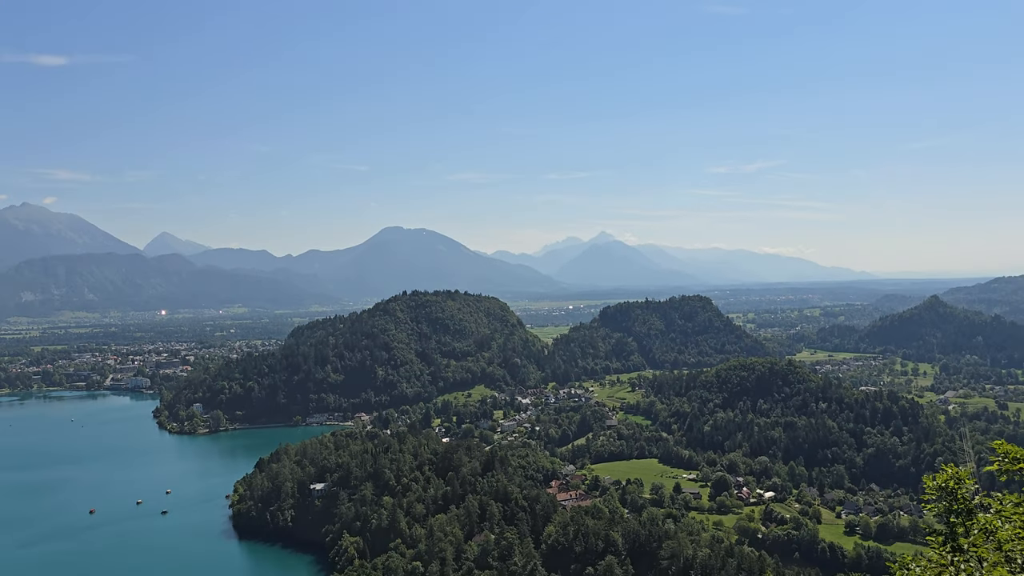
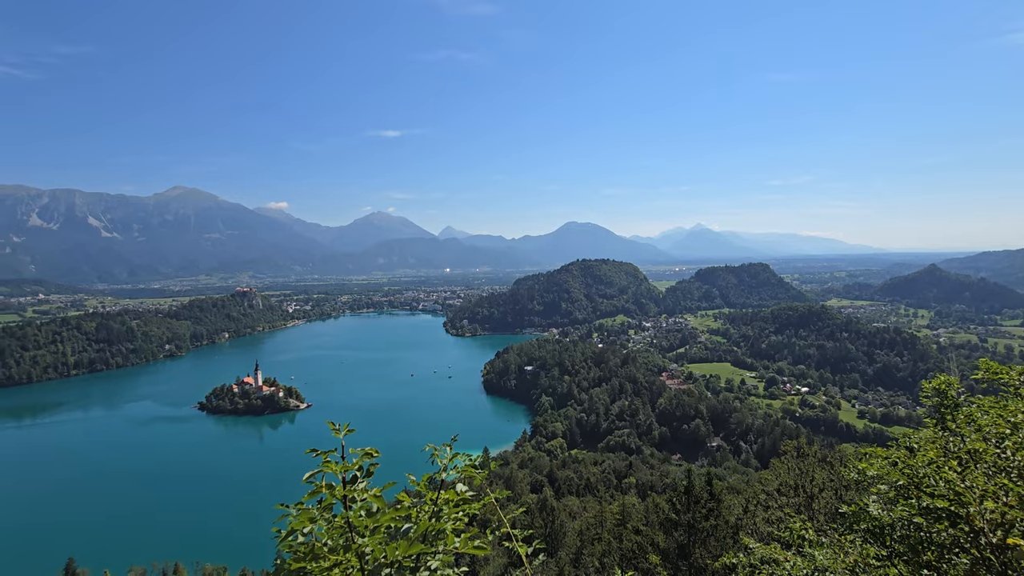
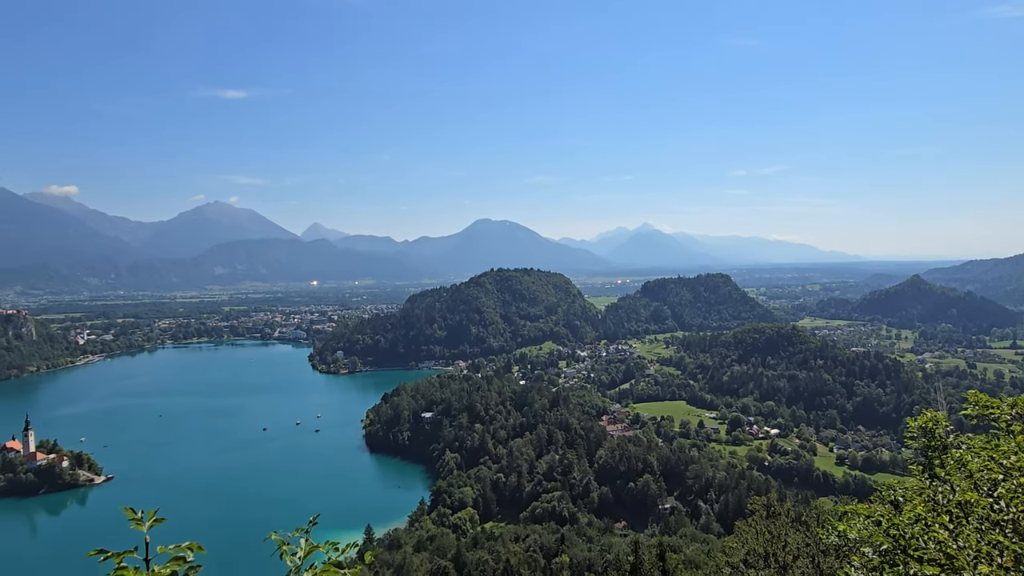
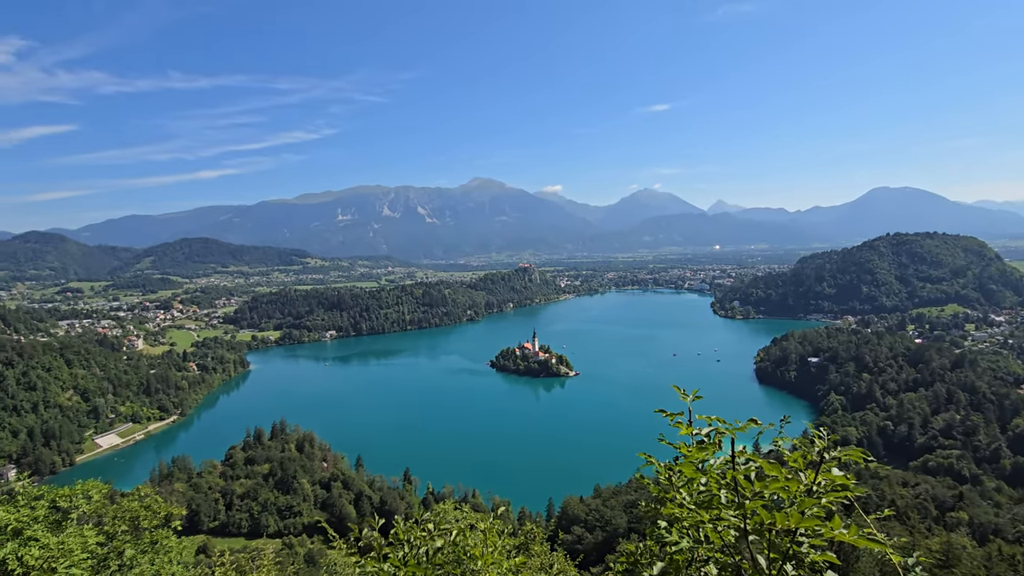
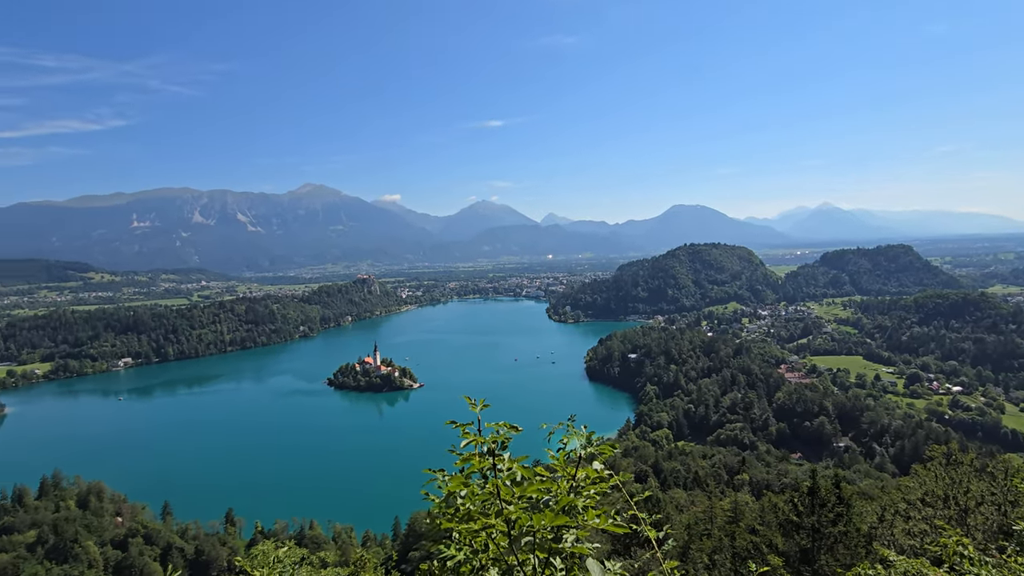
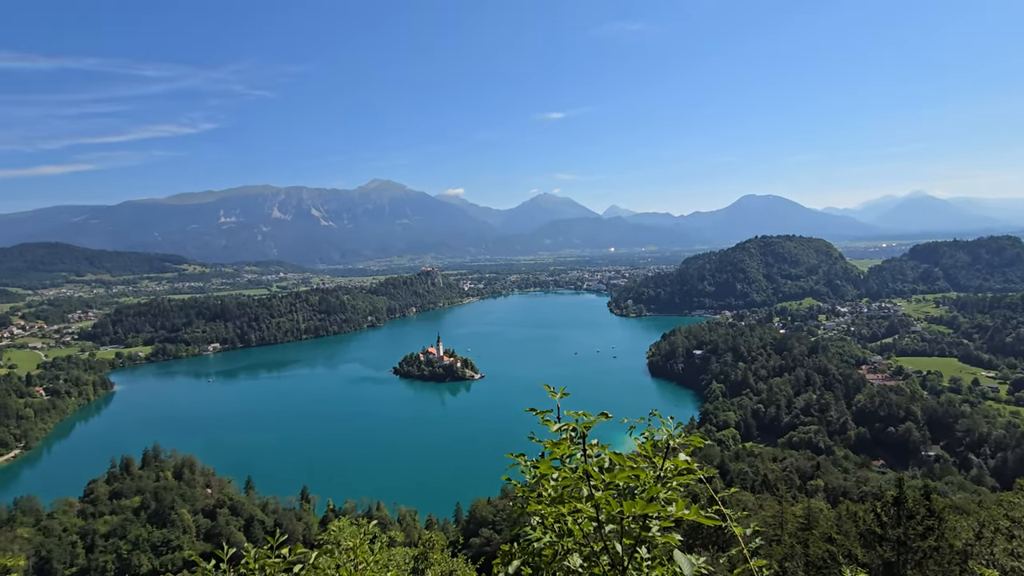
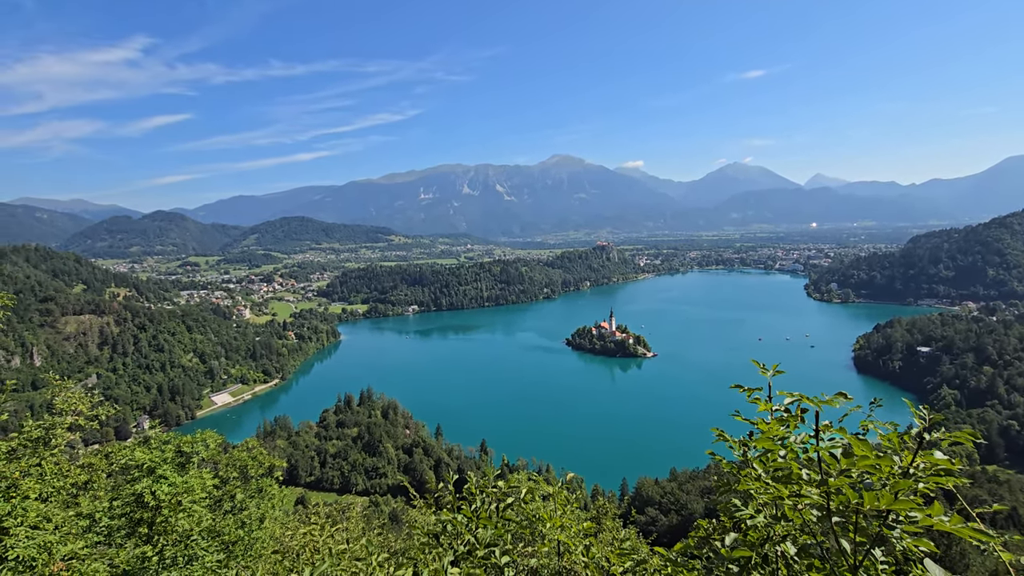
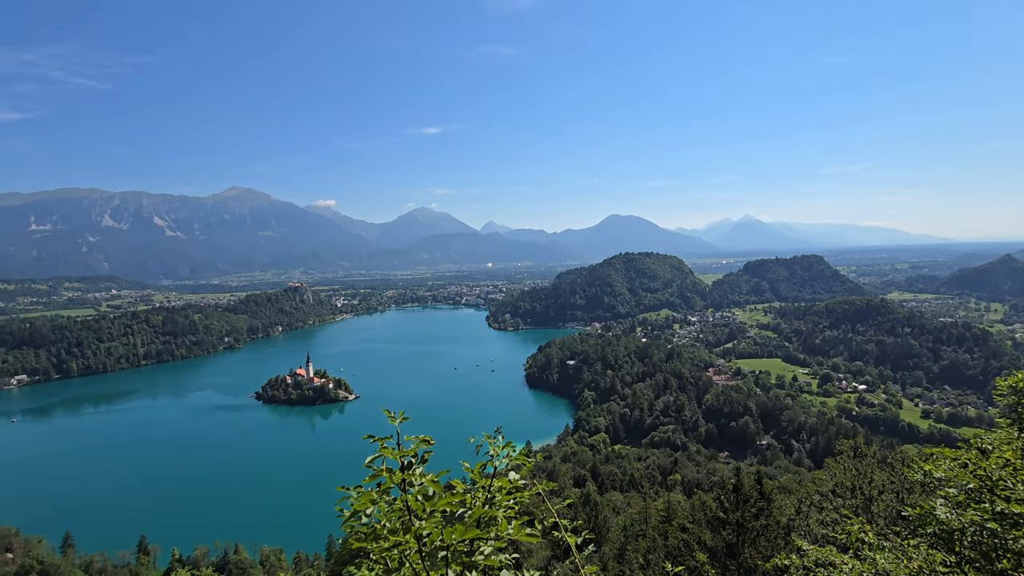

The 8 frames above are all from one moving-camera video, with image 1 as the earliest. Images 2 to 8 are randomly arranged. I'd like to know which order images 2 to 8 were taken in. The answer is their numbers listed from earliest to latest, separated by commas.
3, 2, 8, 5, 6, 4, 7
